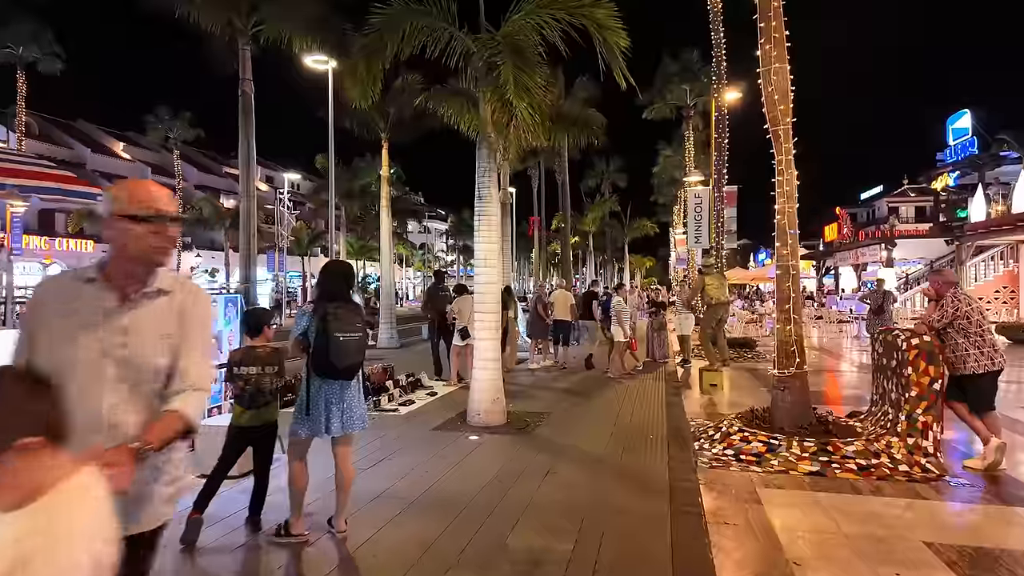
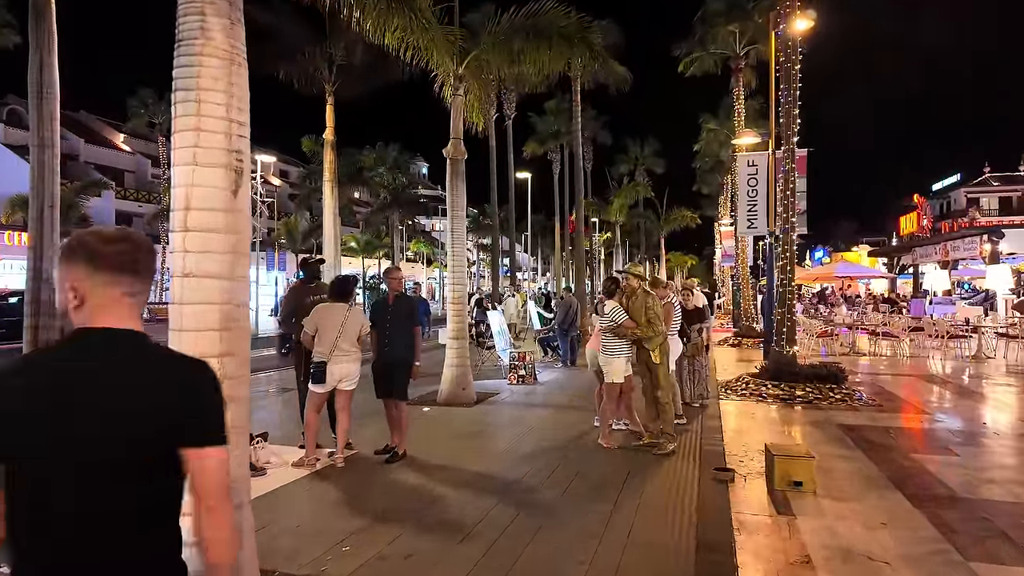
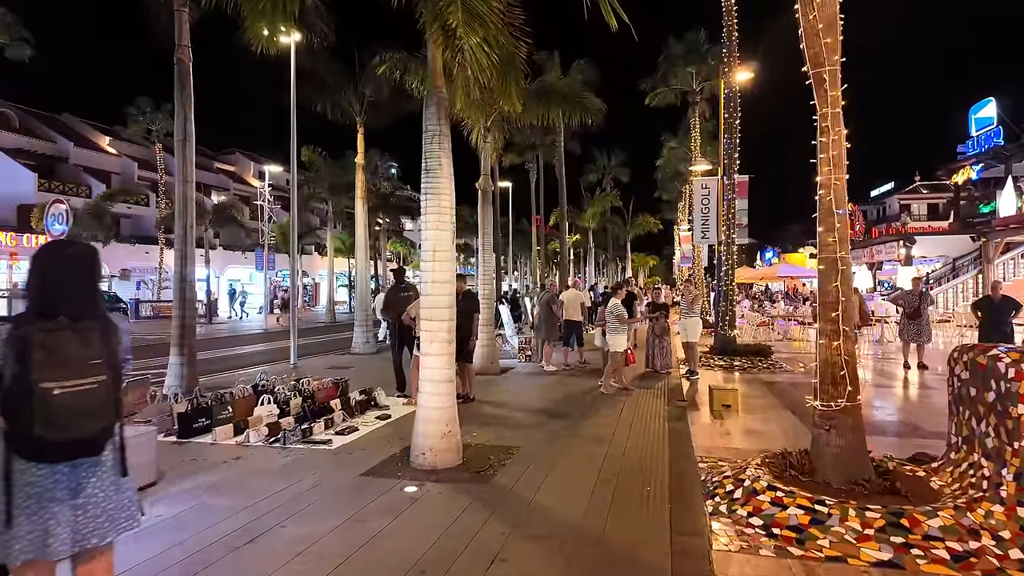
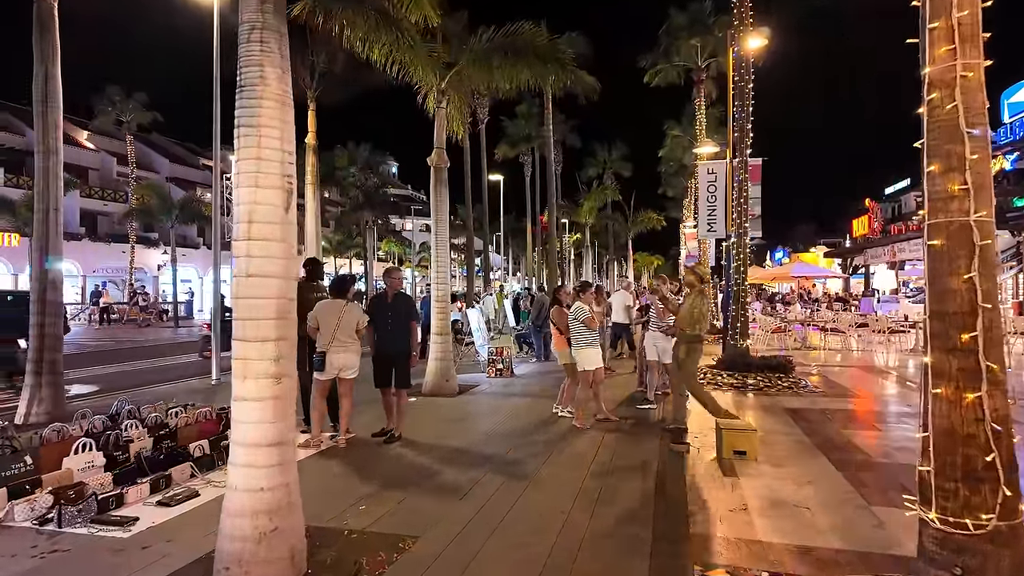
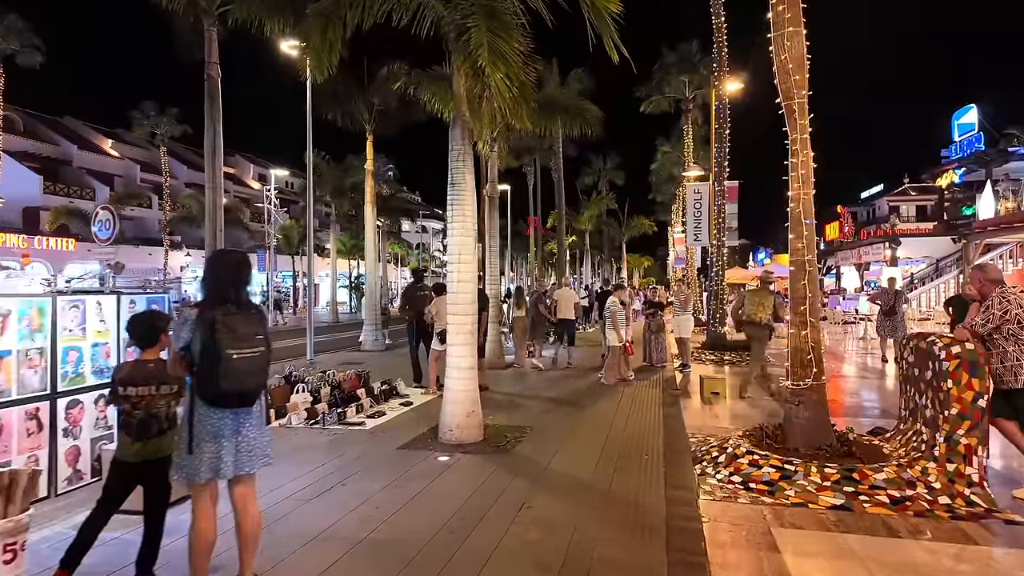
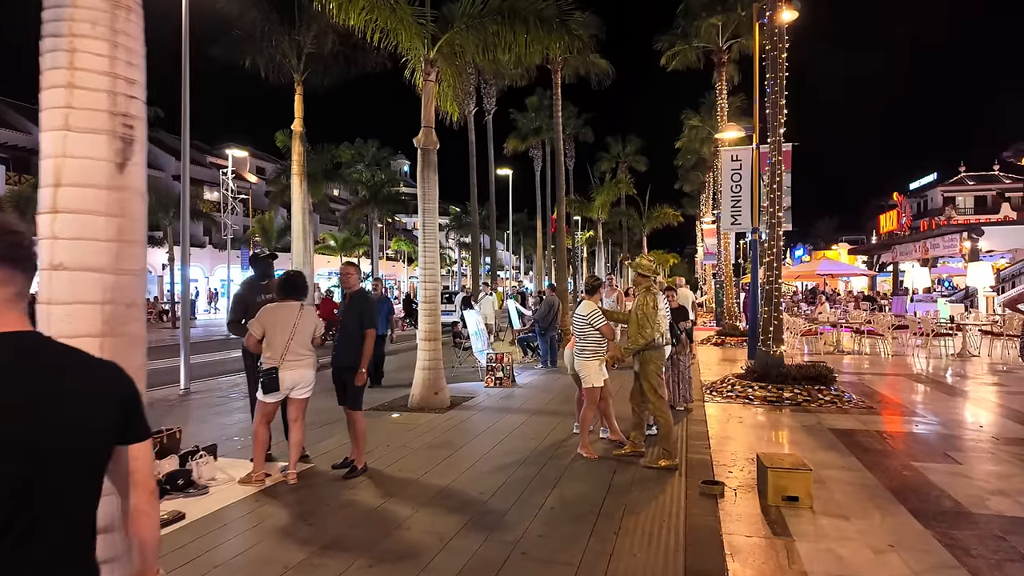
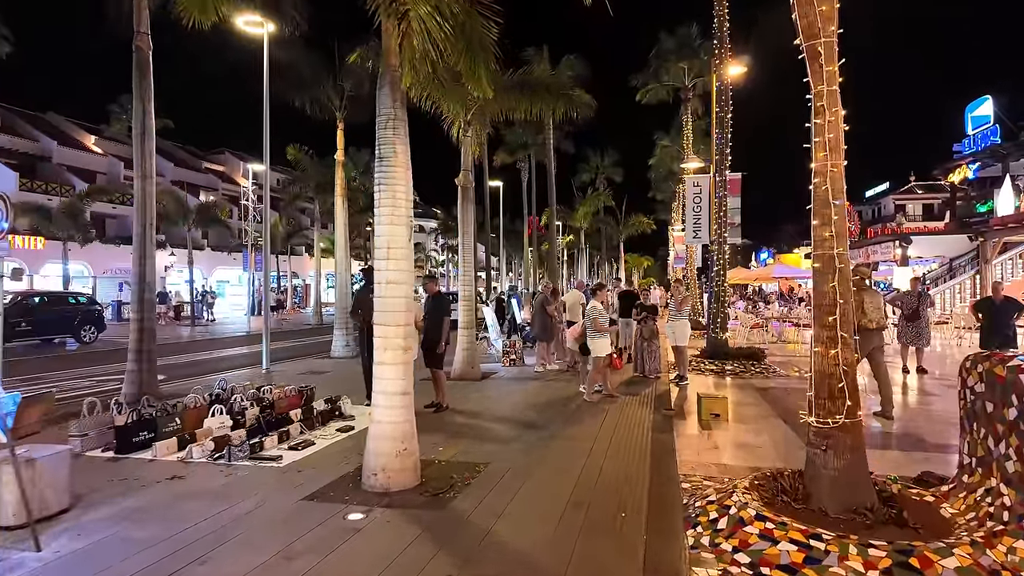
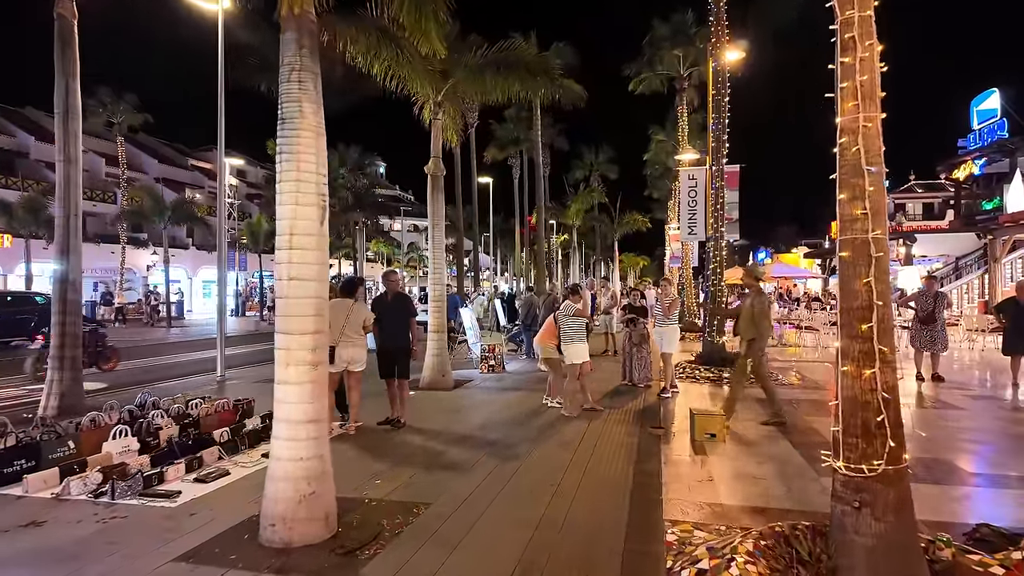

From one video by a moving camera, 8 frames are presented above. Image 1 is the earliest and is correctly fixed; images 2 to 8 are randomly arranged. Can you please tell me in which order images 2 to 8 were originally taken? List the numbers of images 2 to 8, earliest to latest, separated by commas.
5, 3, 7, 8, 4, 2, 6
